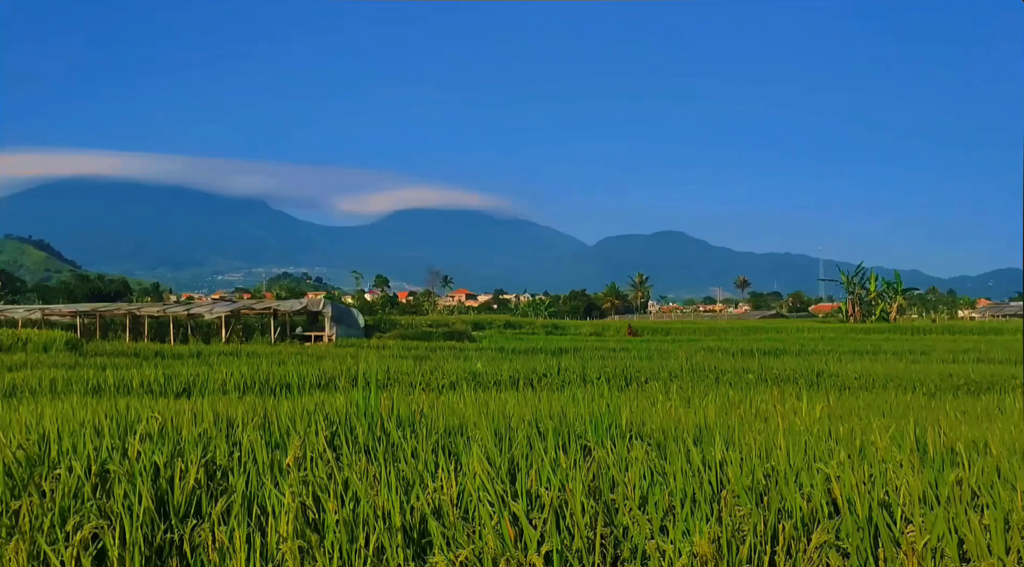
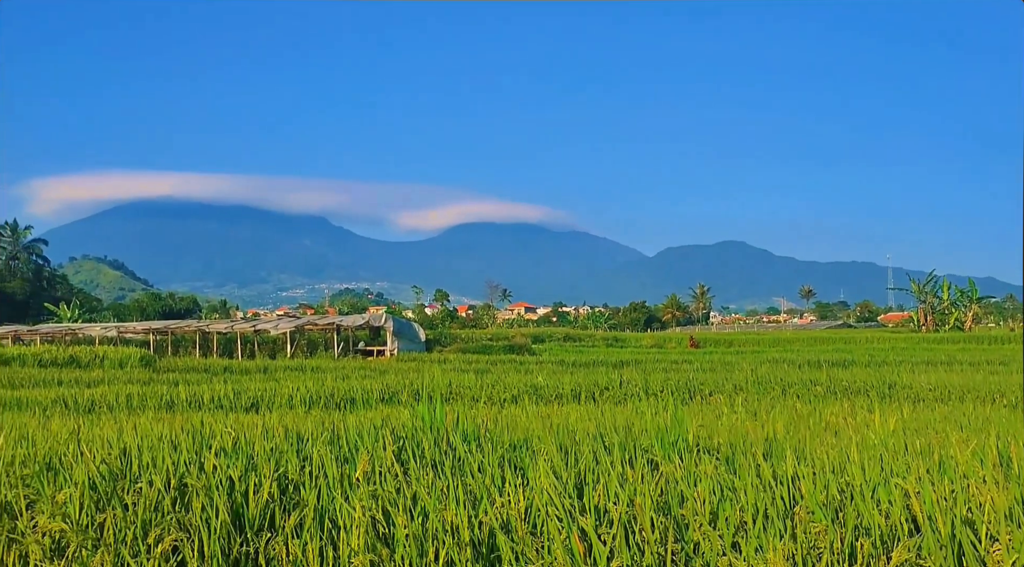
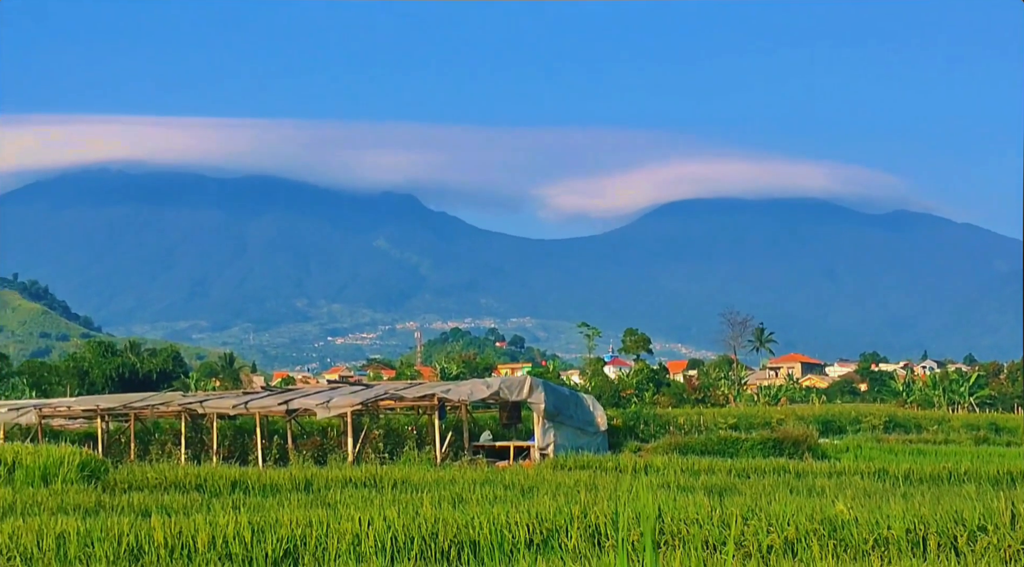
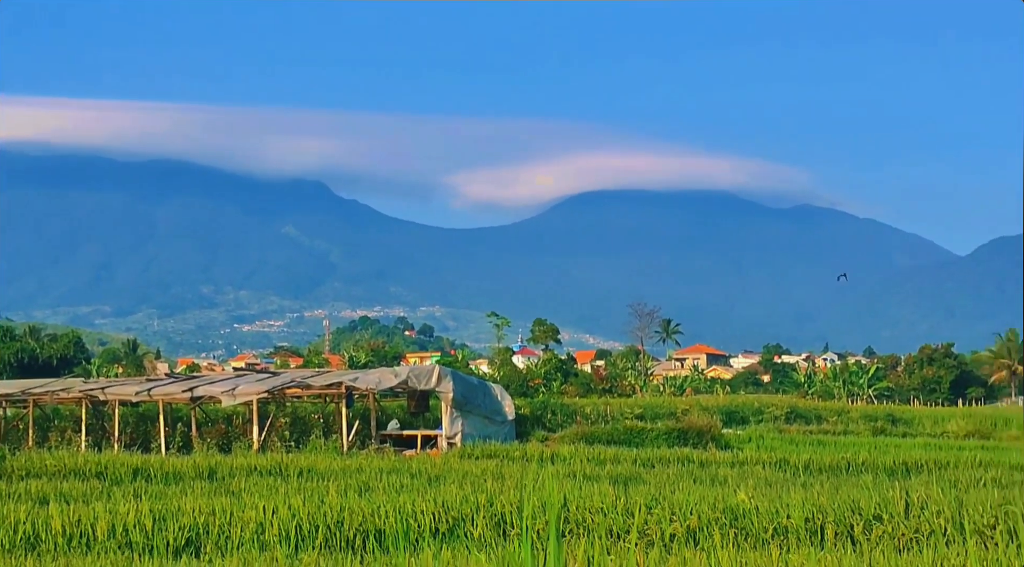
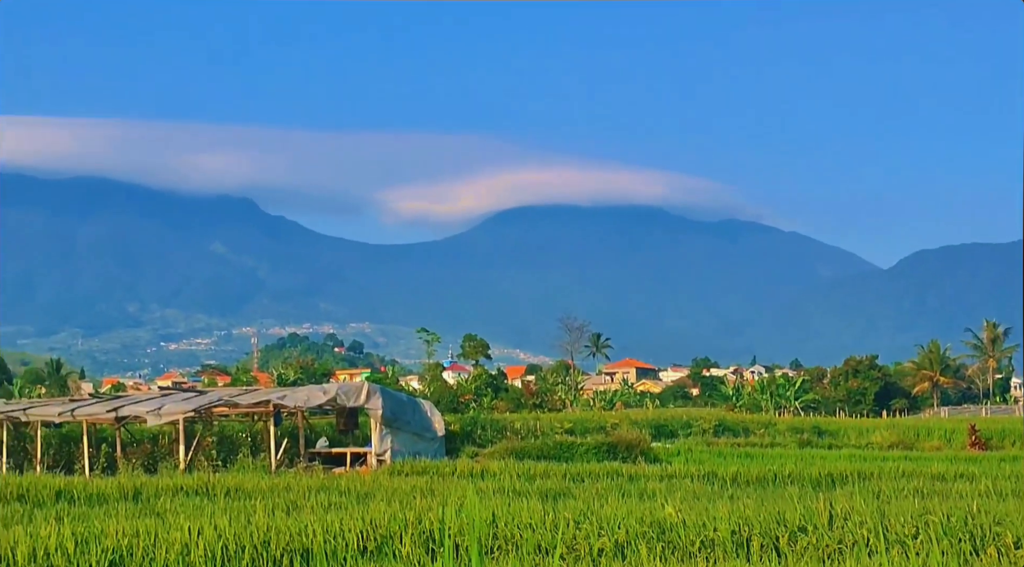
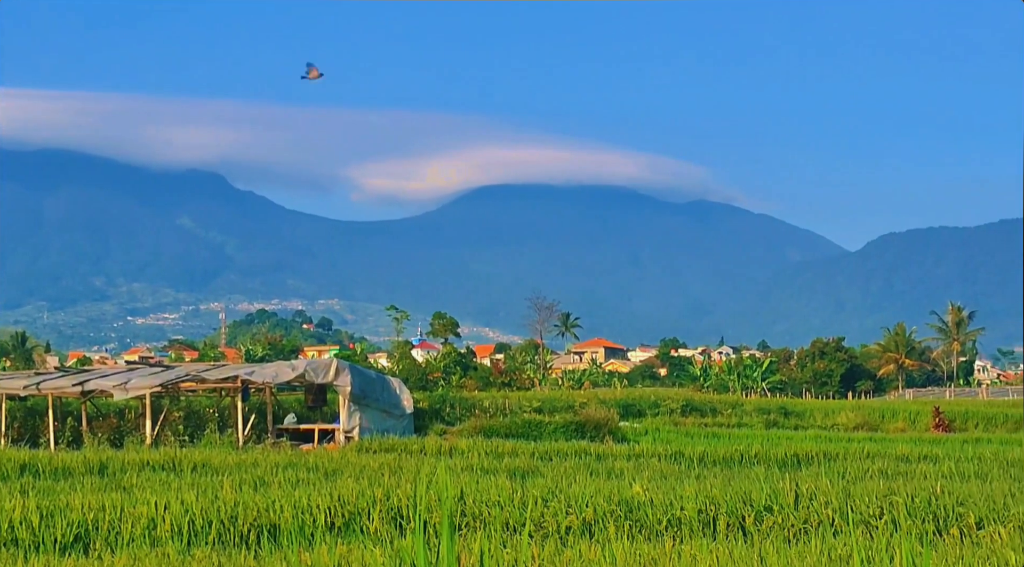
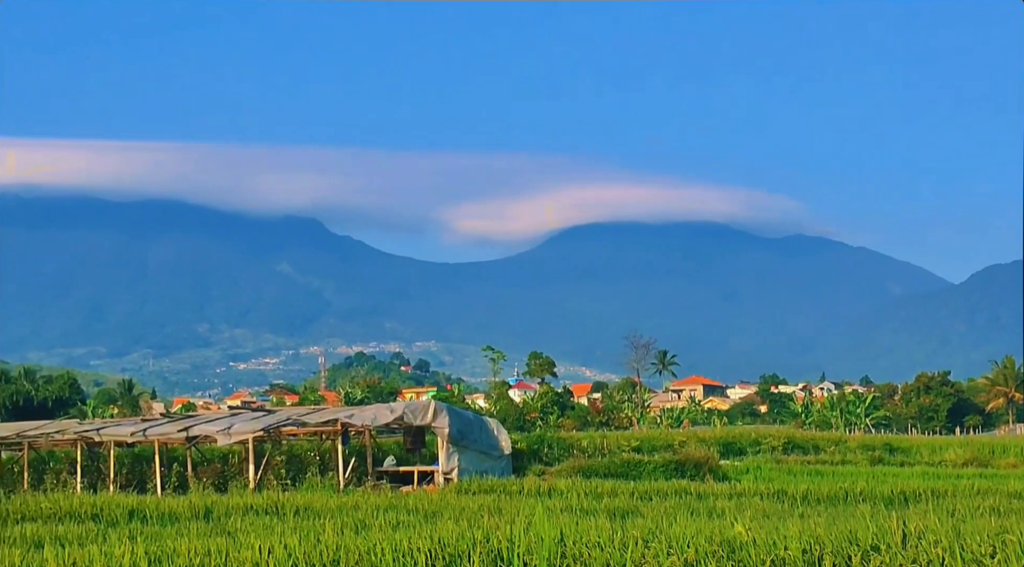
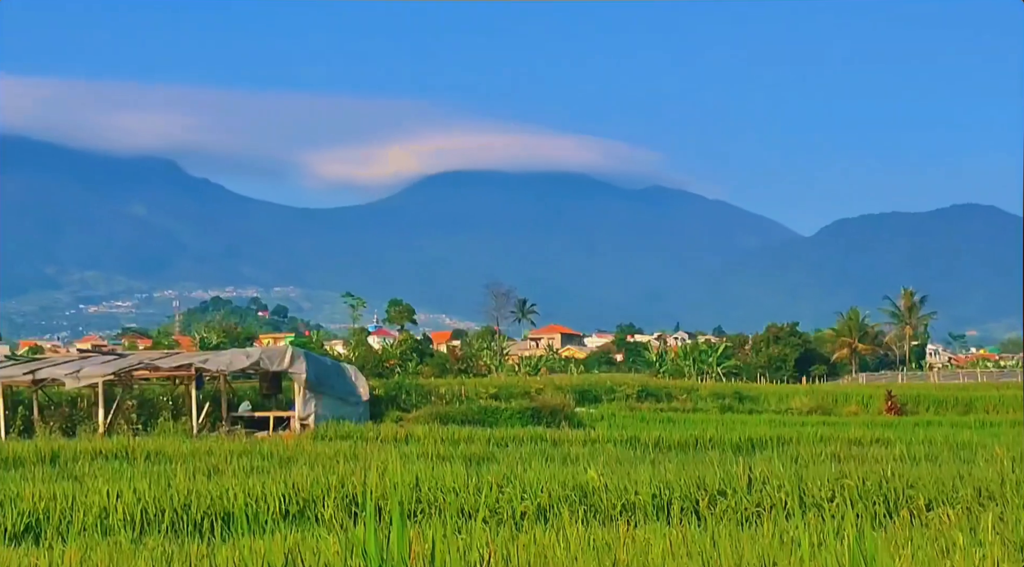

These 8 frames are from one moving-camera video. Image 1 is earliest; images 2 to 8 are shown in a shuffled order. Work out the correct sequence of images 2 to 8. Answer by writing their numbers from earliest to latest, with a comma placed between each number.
2, 8, 5, 7, 3, 4, 6
